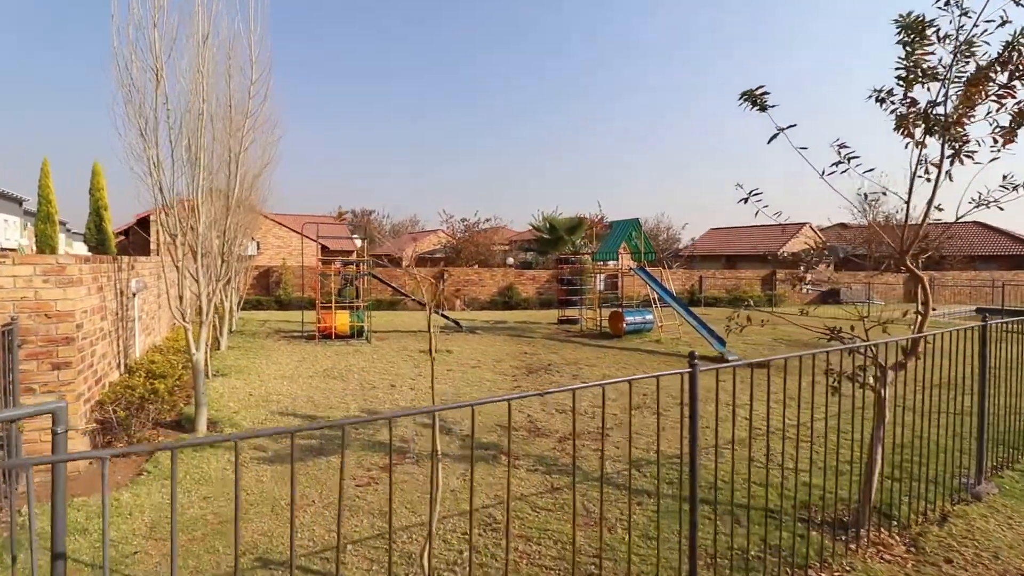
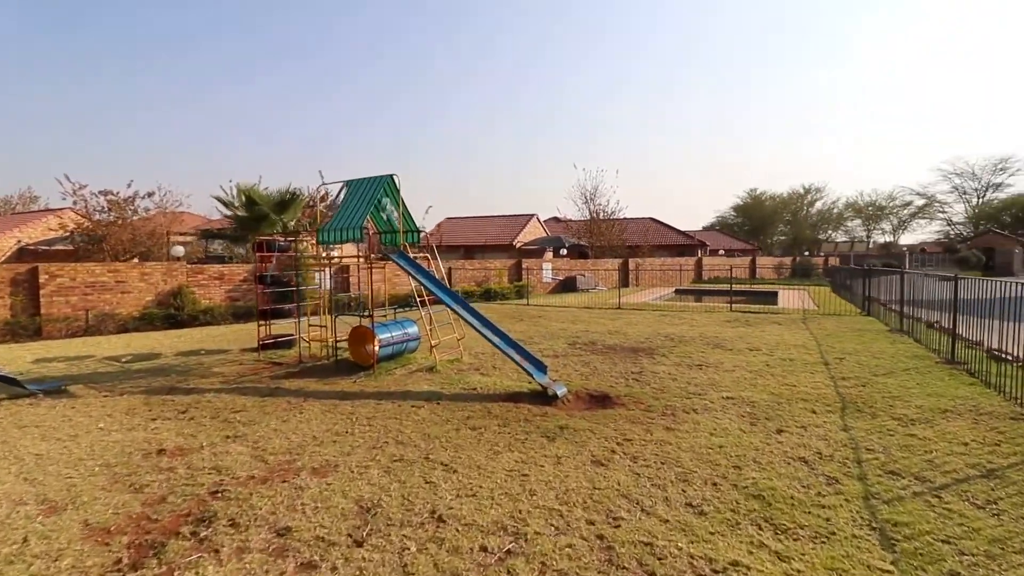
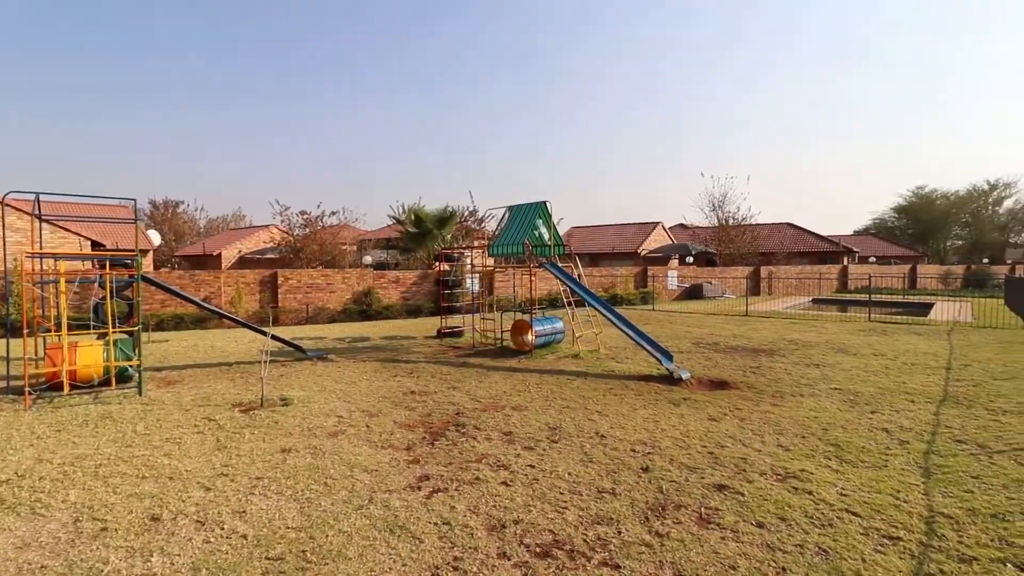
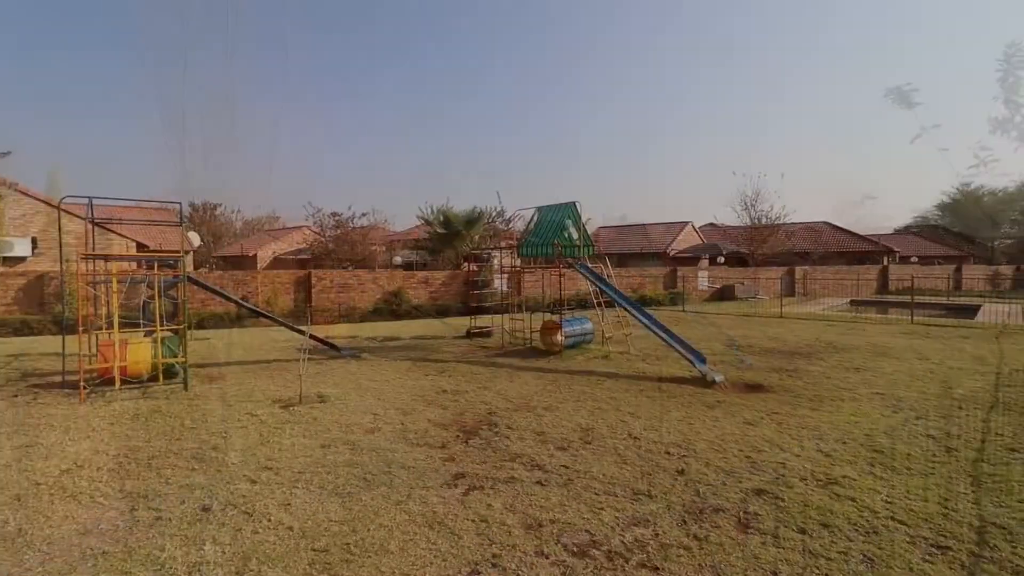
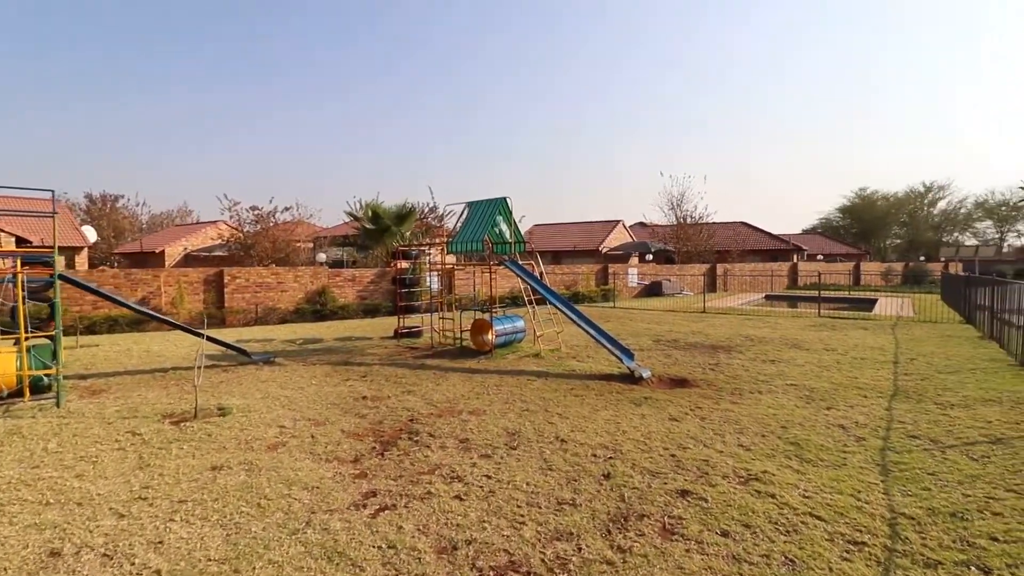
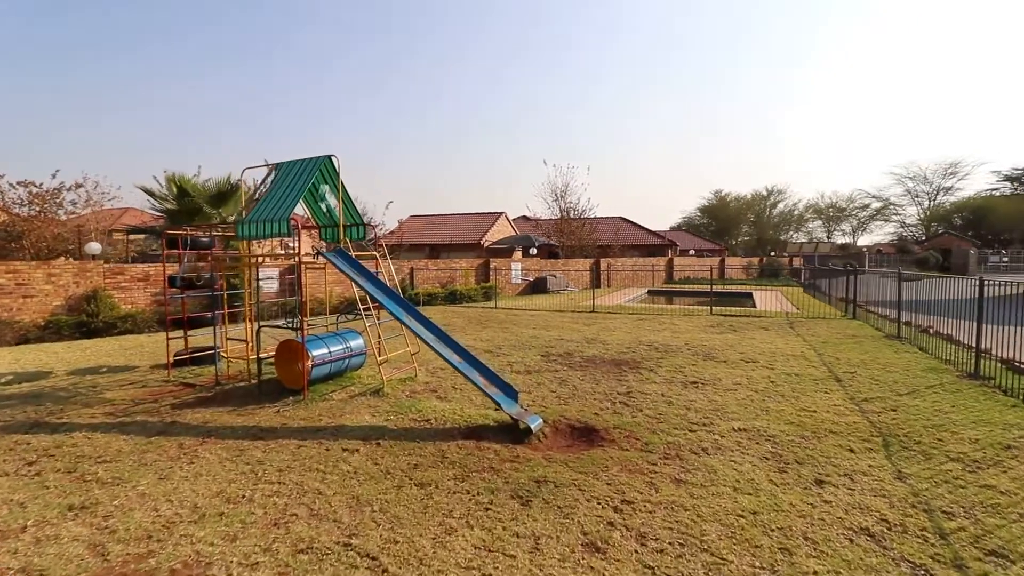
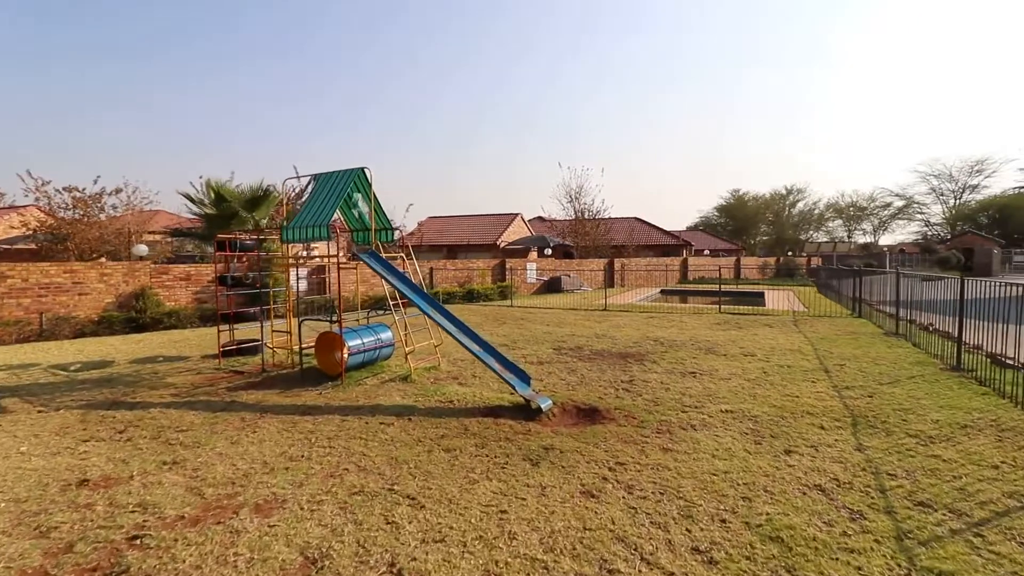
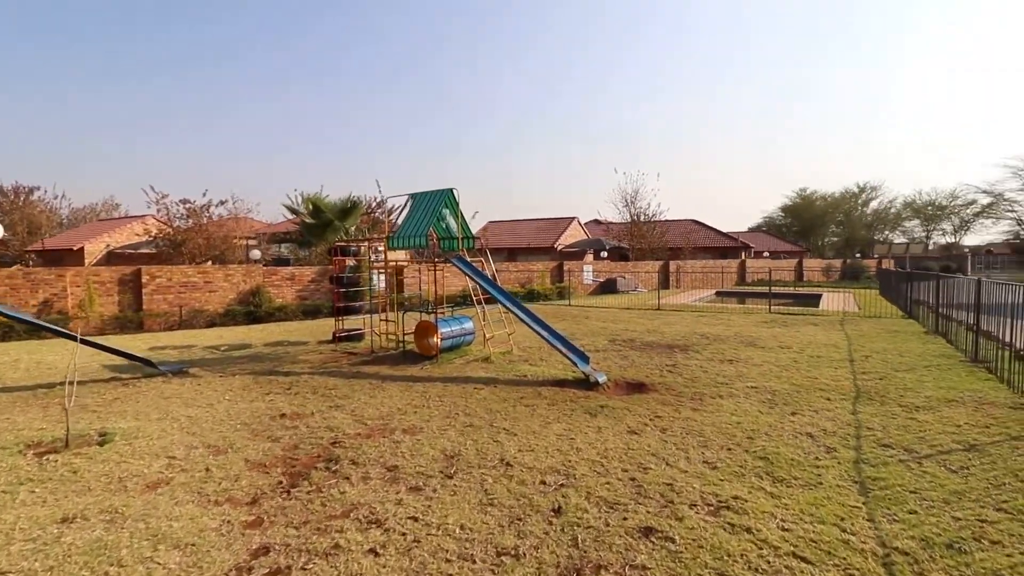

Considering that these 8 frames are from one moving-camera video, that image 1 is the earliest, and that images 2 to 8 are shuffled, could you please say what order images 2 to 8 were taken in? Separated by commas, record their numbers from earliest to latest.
4, 3, 5, 8, 2, 7, 6
